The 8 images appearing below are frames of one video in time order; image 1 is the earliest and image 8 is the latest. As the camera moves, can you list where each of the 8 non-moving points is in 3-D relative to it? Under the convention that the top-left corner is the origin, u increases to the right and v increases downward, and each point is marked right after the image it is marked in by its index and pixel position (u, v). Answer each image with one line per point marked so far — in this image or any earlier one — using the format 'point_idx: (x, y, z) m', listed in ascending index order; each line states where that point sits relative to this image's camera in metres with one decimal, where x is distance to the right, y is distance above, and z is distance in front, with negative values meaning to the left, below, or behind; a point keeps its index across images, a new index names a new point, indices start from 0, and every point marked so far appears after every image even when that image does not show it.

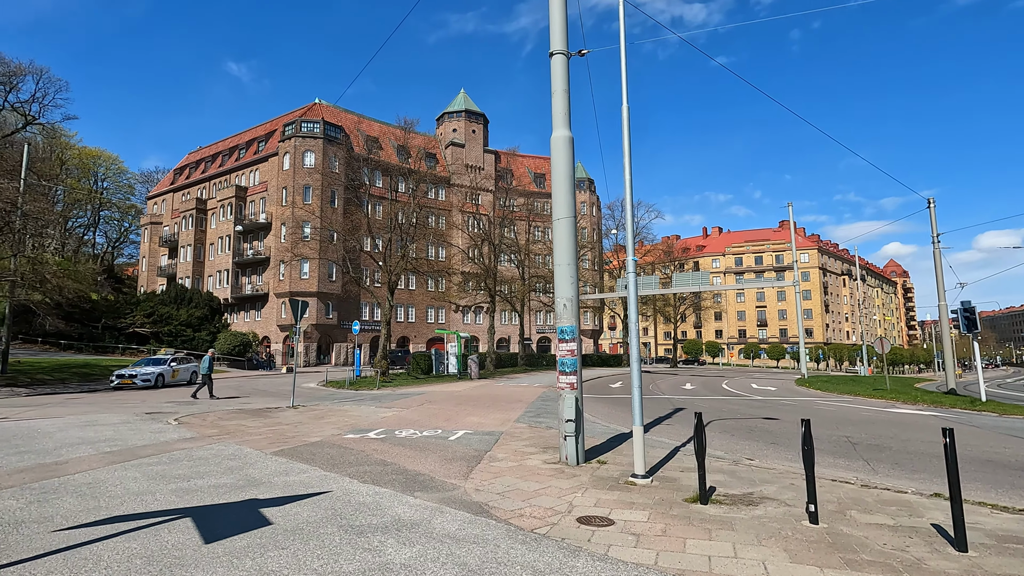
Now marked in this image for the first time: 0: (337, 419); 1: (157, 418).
0: (-3.5, -2.6, +11.1) m
1: (-7.1, -2.6, +10.9) m
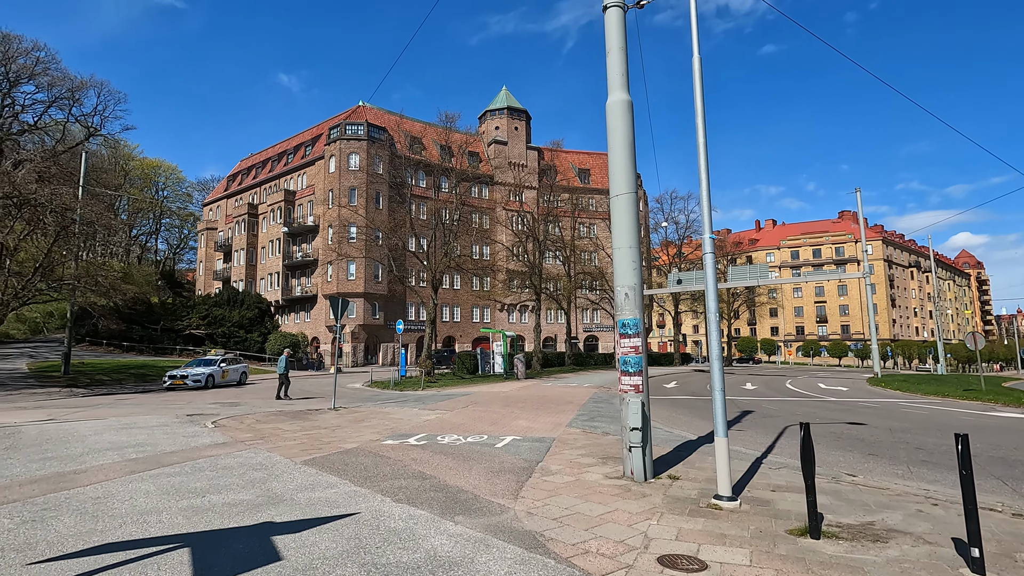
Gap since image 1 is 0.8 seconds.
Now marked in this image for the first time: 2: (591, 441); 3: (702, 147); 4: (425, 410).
0: (-2.6, -2.6, +10.5) m
1: (-6.1, -2.6, +10.6) m
2: (+1.1, -2.3, +8.0) m
3: (+2.0, +1.5, +5.7) m
4: (-2.0, -2.8, +12.4) m
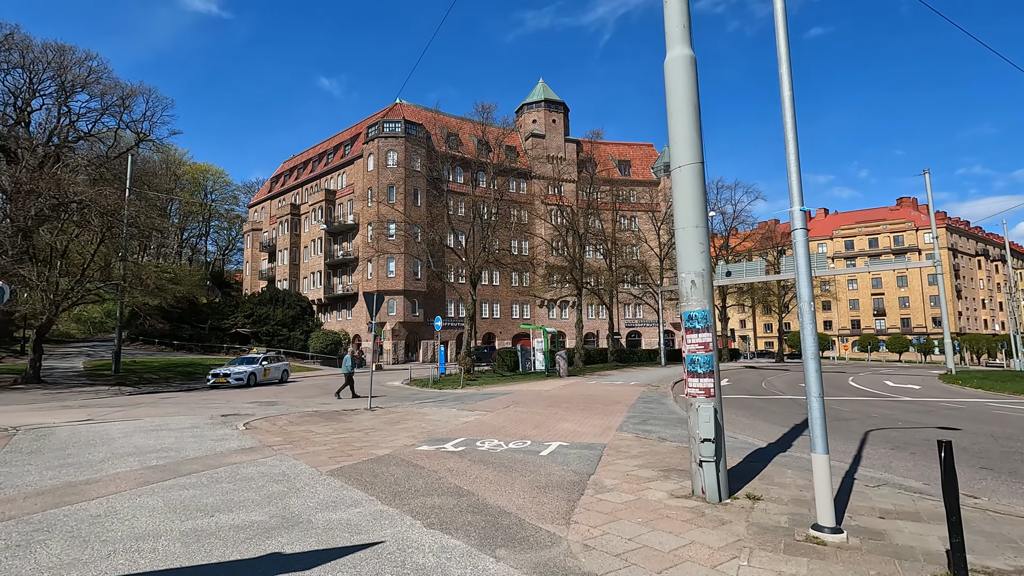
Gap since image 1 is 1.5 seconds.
0: (-1.8, -2.4, +9.9) m
1: (-5.3, -2.5, +10.2) m
2: (+1.8, -2.1, +7.2) m
3: (+2.4, +1.6, +4.7) m
4: (-1.0, -2.6, +11.8) m
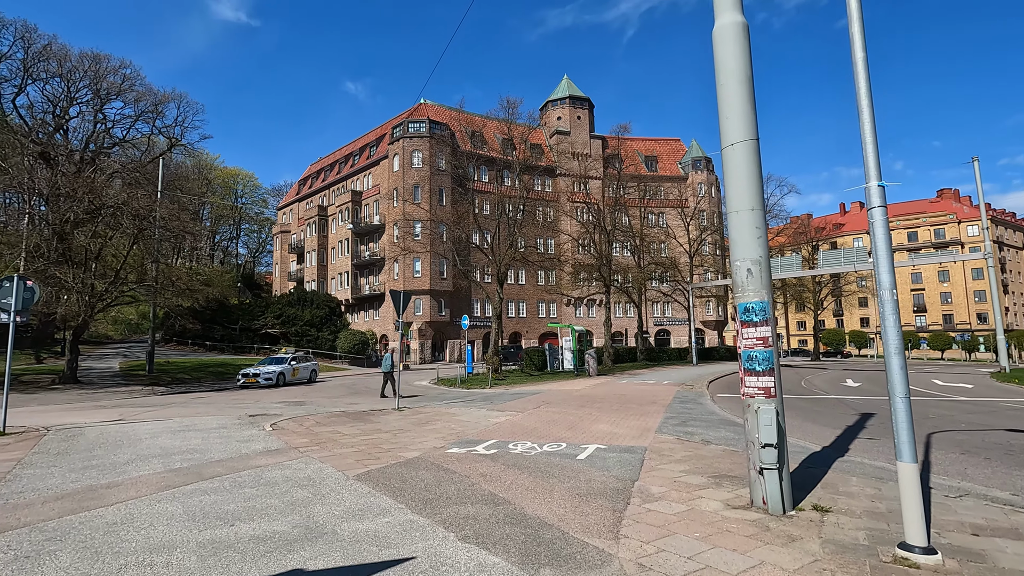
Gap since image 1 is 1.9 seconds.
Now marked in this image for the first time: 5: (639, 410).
0: (-1.2, -2.4, +9.5) m
1: (-4.7, -2.5, +10.1) m
2: (+2.2, -2.0, +6.7) m
3: (+2.6, +1.7, +4.2) m
4: (-0.4, -2.6, +11.4) m
5: (+2.6, -2.5, +11.1) m
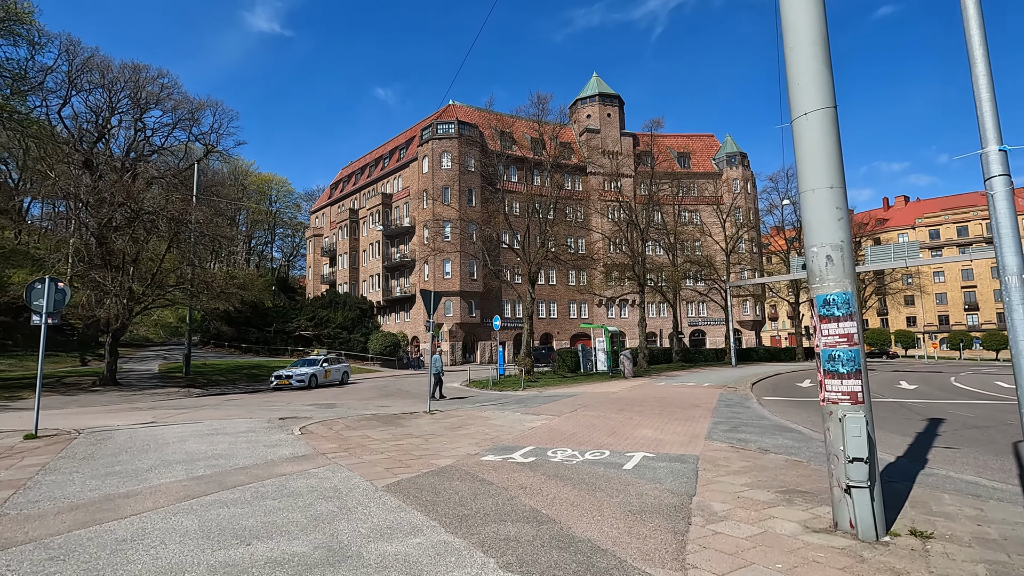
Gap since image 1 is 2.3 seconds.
0: (-0.6, -2.4, +9.1) m
1: (-4.1, -2.5, +9.8) m
2: (+2.6, -1.9, +6.1) m
3: (+2.9, +1.8, +3.6) m
4: (+0.3, -2.5, +10.9) m
5: (+3.2, -2.4, +10.4) m
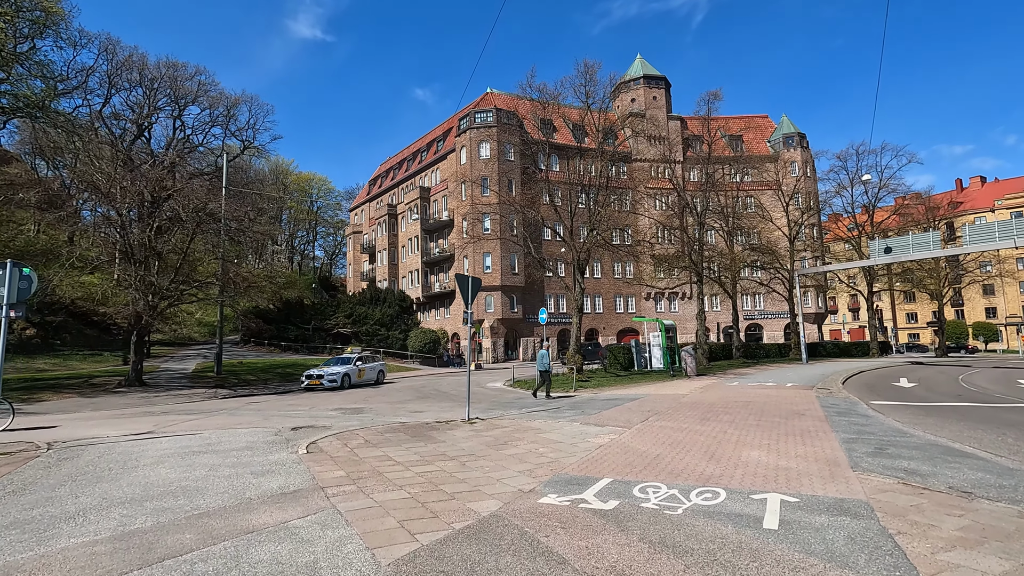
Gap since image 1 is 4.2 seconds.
0: (+0.2, -2.1, +7.1) m
1: (-3.2, -2.2, +8.0) m
2: (+3.2, -1.6, +3.8) m
3: (+3.2, +2.1, +1.3) m
4: (+1.3, -2.2, +8.8) m
5: (+4.1, -2.1, +8.1) m
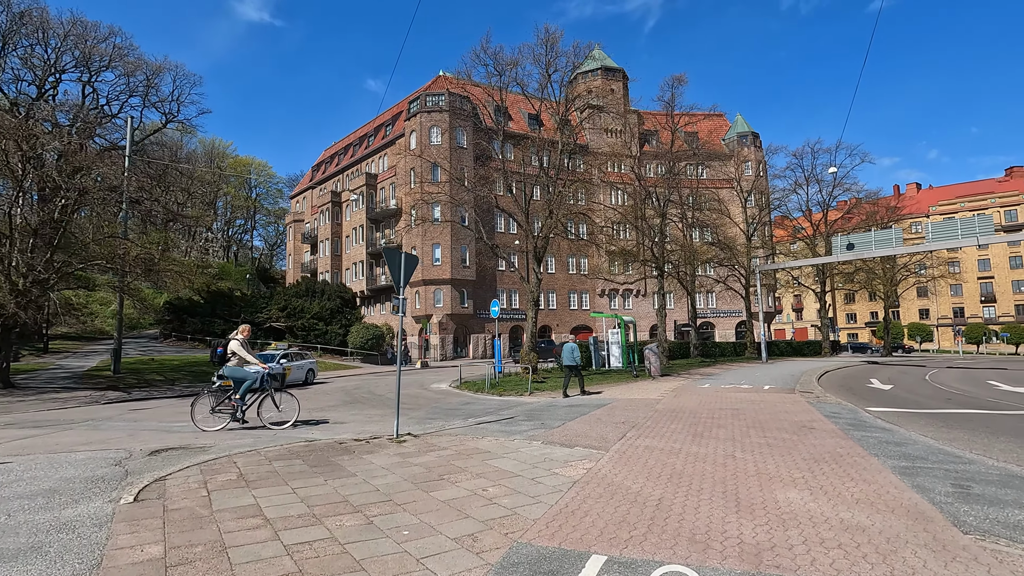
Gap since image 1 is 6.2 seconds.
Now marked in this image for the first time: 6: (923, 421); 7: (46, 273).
0: (-0.4, -1.8, +4.9) m
1: (-3.8, -1.9, +5.5) m
2: (+2.9, -1.4, +1.9) m
3: (+3.2, +2.3, -0.6) m
4: (+0.5, -1.9, +6.8) m
5: (+3.4, -1.8, +6.3) m
6: (+6.7, -2.2, +8.9) m
7: (-16.6, +0.5, +20.0) m
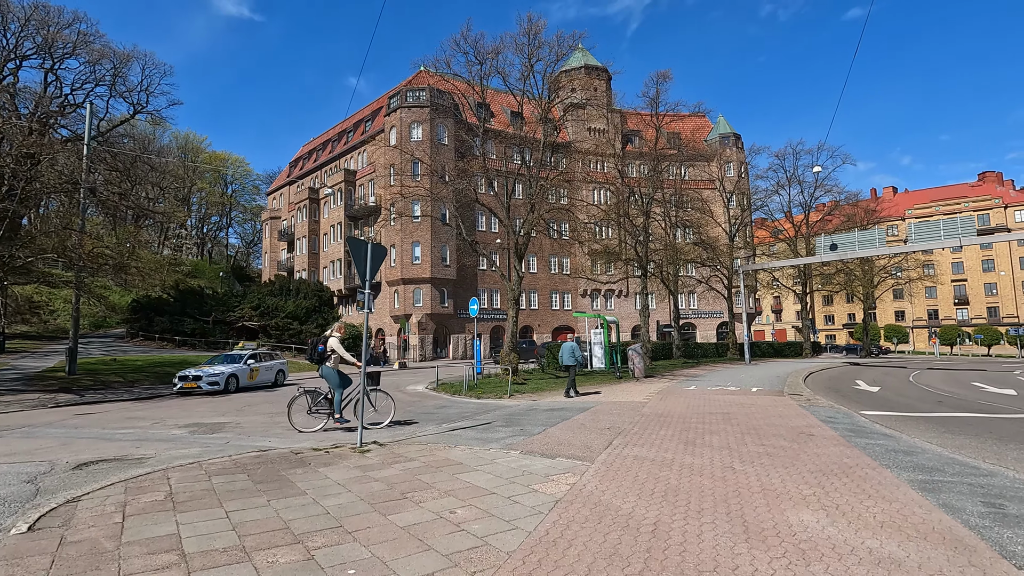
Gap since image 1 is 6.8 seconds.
0: (-0.6, -1.7, +4.2) m
1: (-4.1, -1.8, +4.7) m
2: (+2.8, -1.4, +1.3) m
3: (+3.2, +2.4, -1.2) m
4: (+0.3, -1.9, +6.1) m
5: (+3.2, -1.8, +5.7) m
6: (+6.3, -2.1, +8.5) m
7: (-17.3, +0.6, +18.8) m
